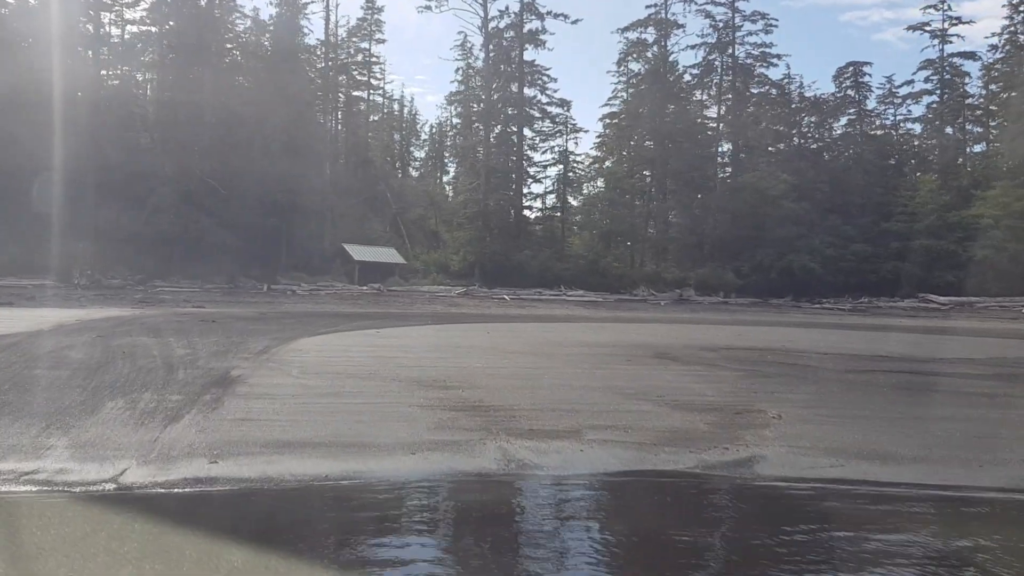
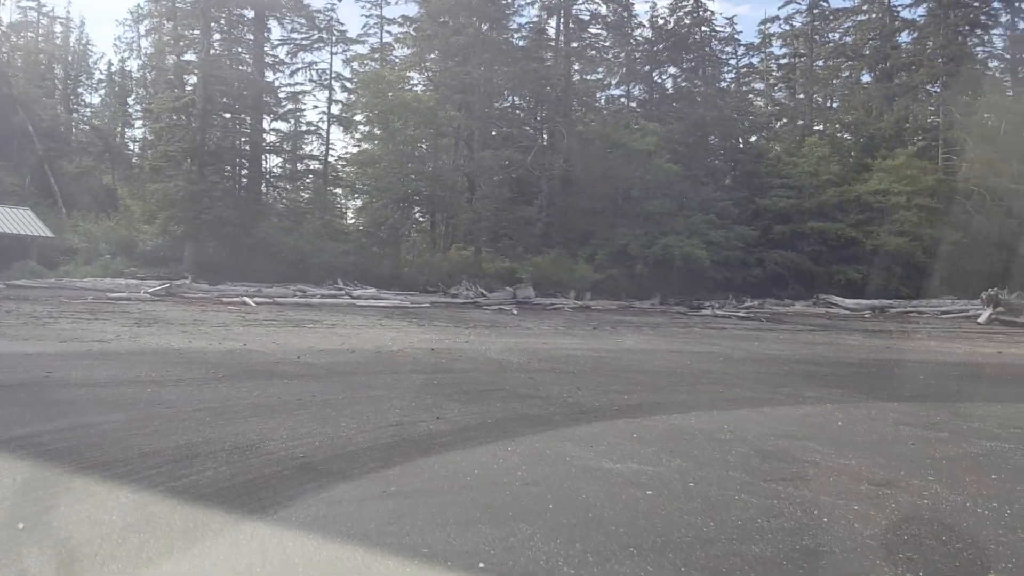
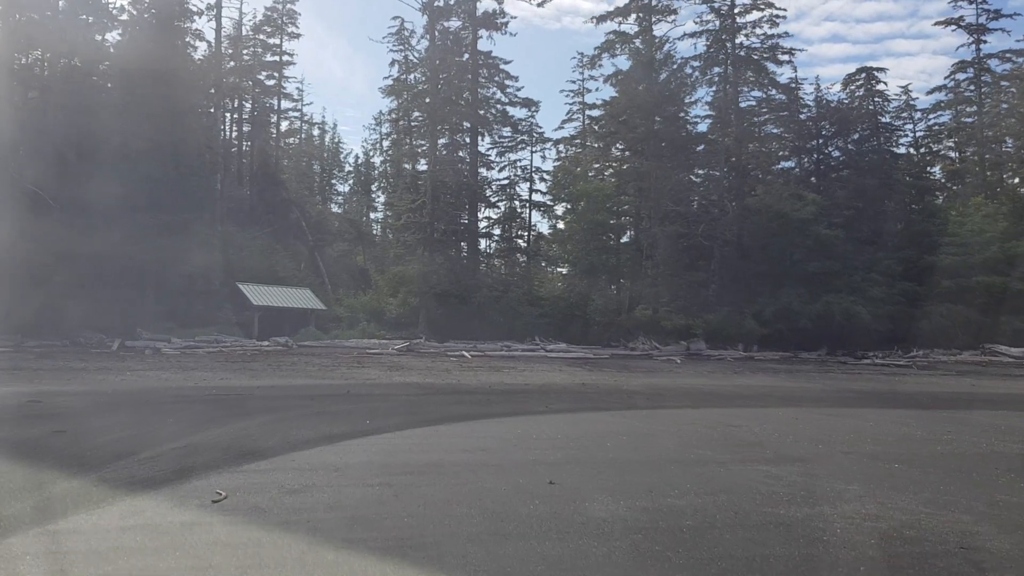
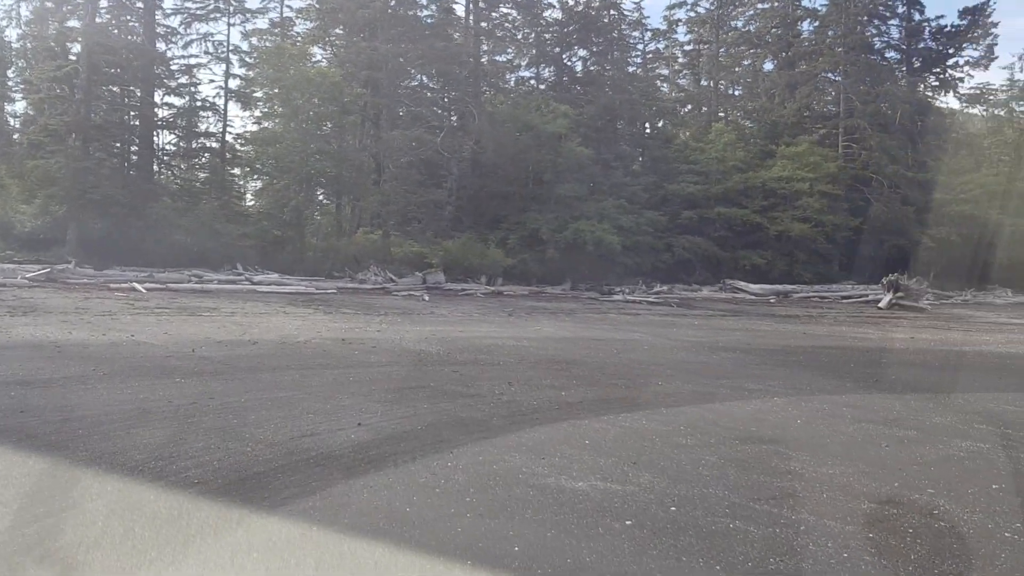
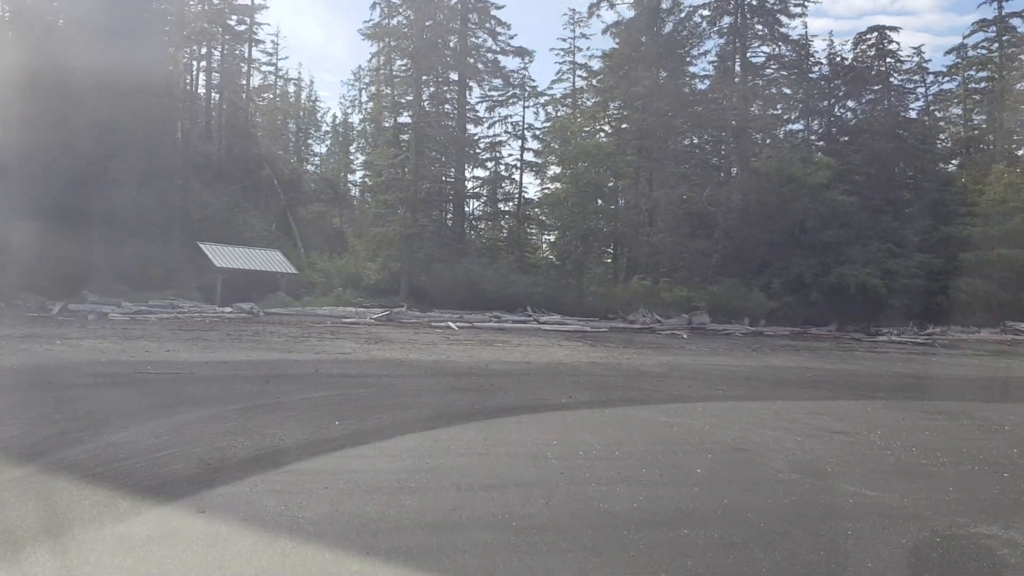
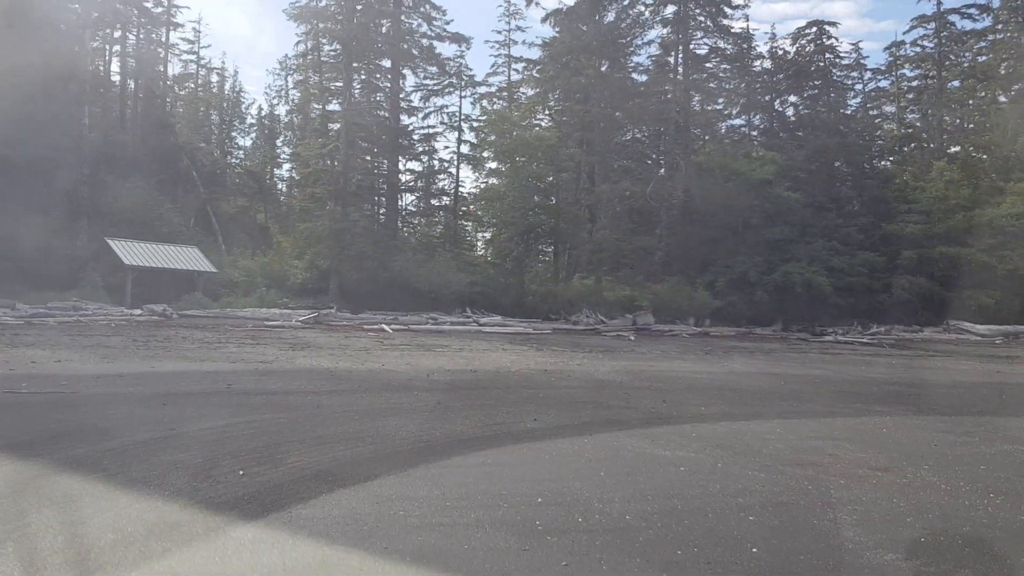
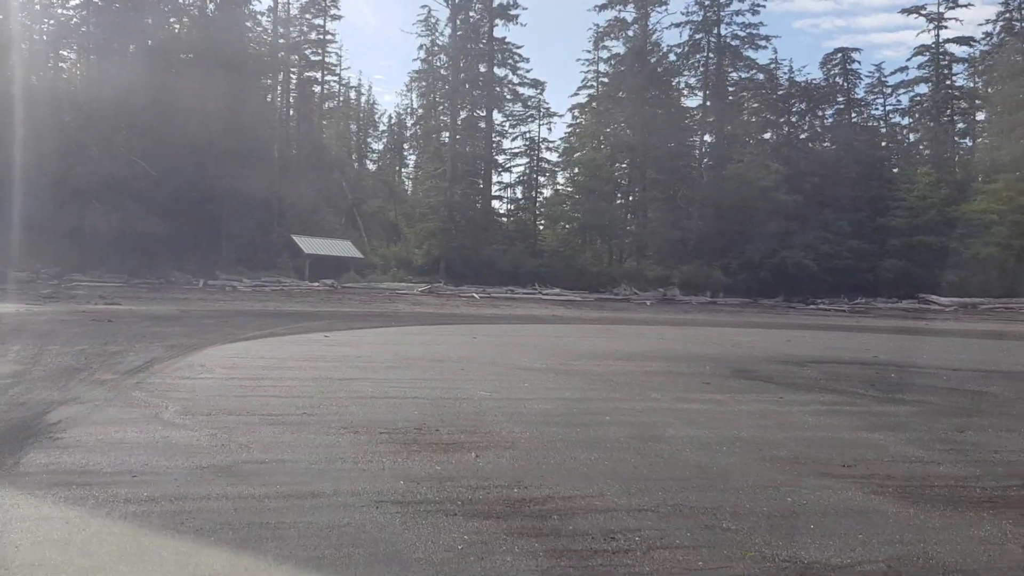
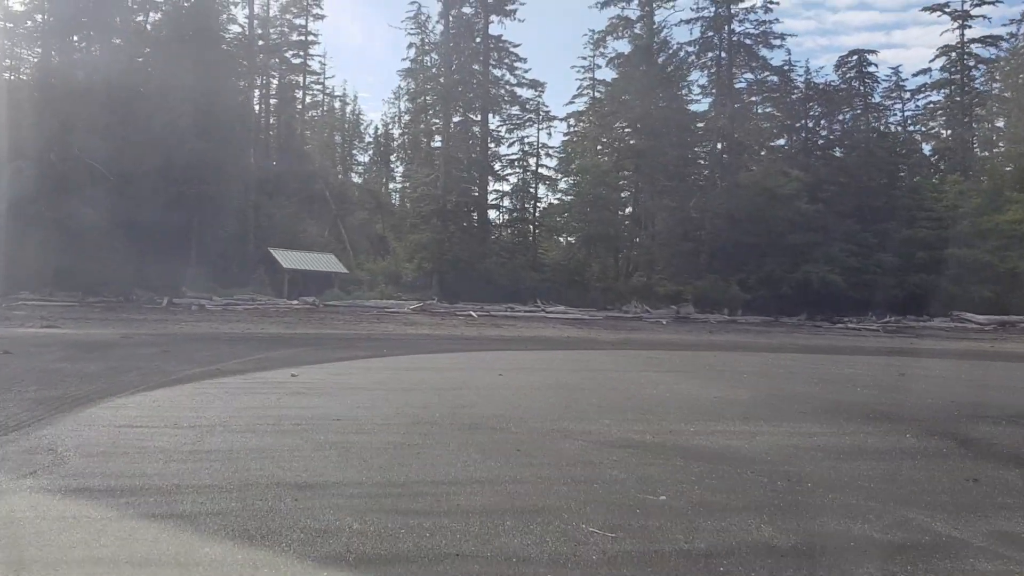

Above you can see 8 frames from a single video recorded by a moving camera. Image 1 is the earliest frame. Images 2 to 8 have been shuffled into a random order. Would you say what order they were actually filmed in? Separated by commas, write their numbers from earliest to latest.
7, 8, 3, 5, 6, 2, 4
